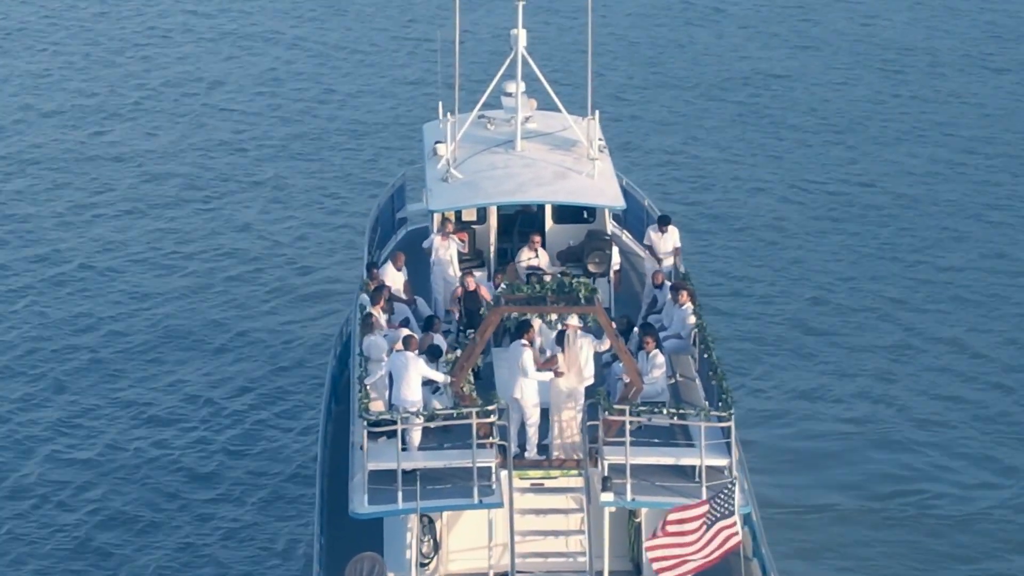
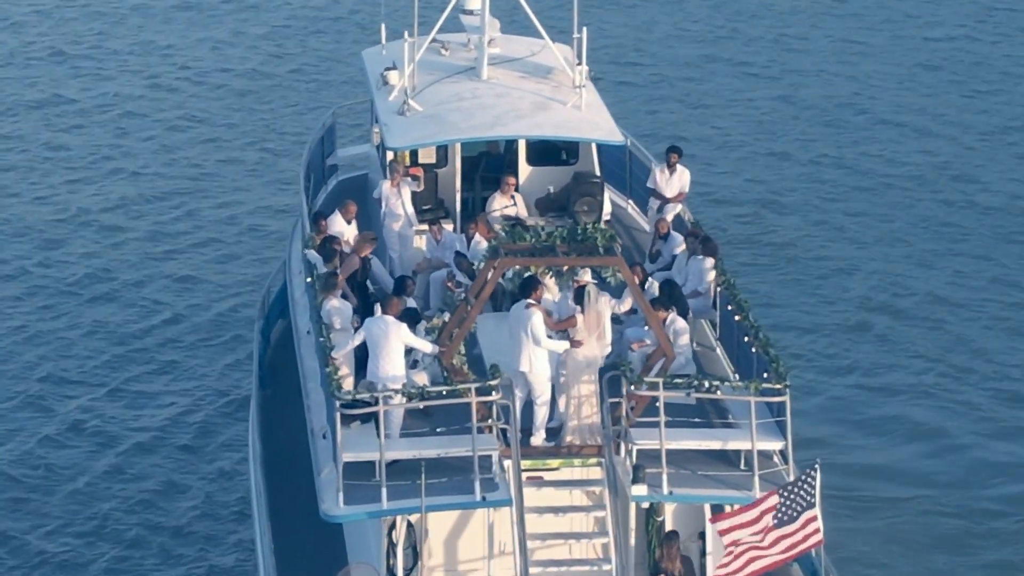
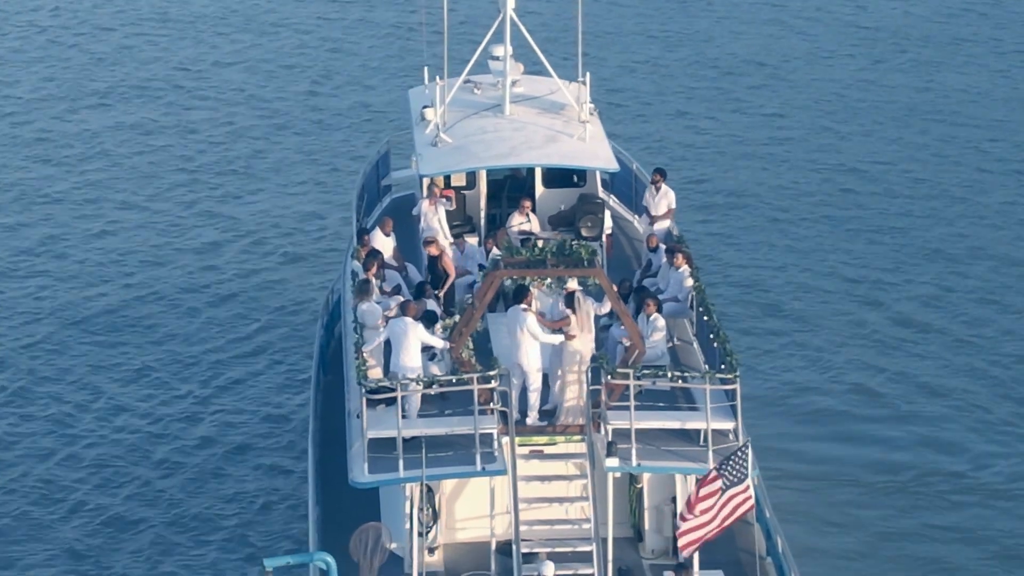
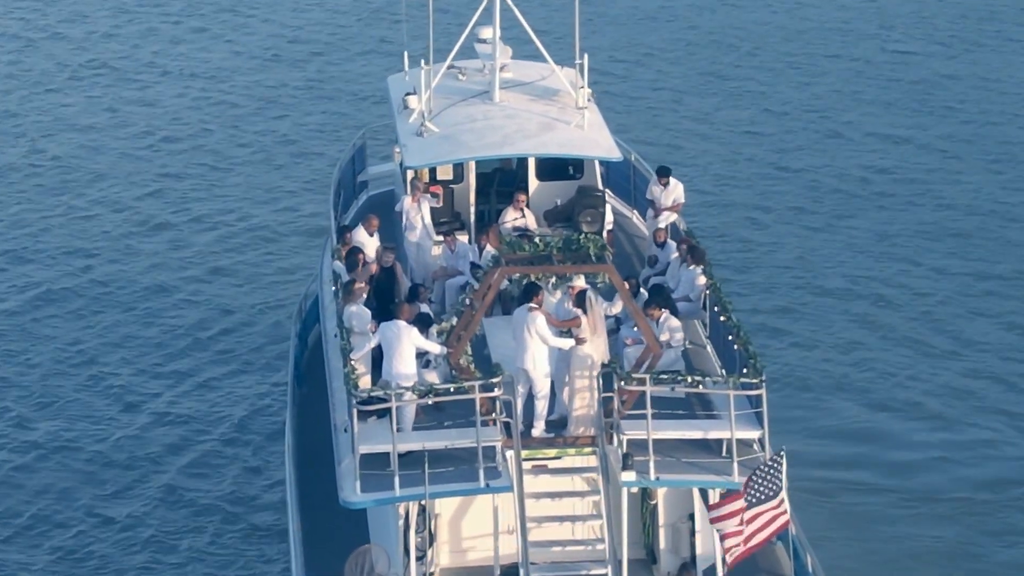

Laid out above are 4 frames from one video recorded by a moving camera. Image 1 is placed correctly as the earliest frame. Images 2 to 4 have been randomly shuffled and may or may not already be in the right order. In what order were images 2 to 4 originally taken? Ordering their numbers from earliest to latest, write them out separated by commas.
3, 4, 2
